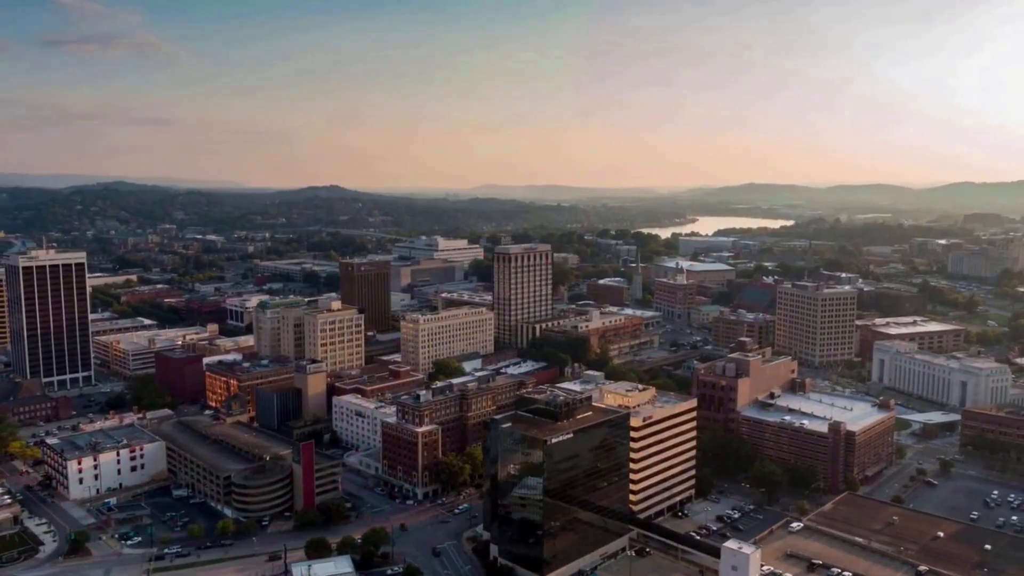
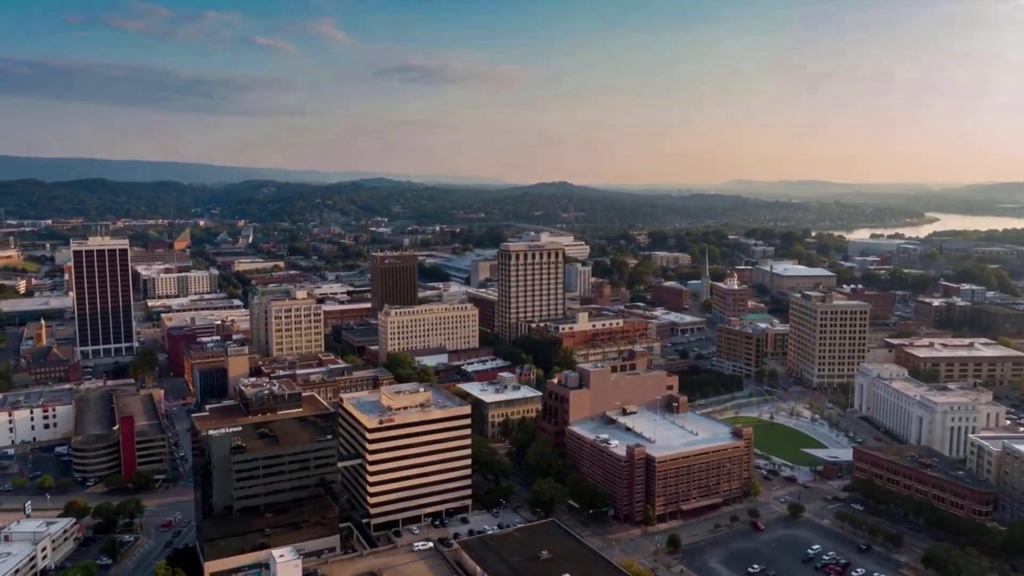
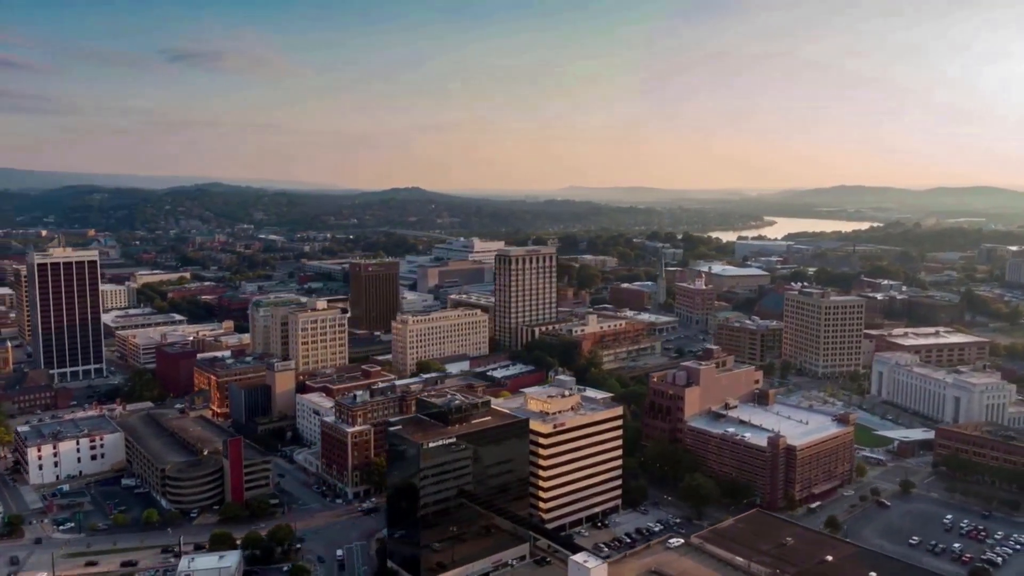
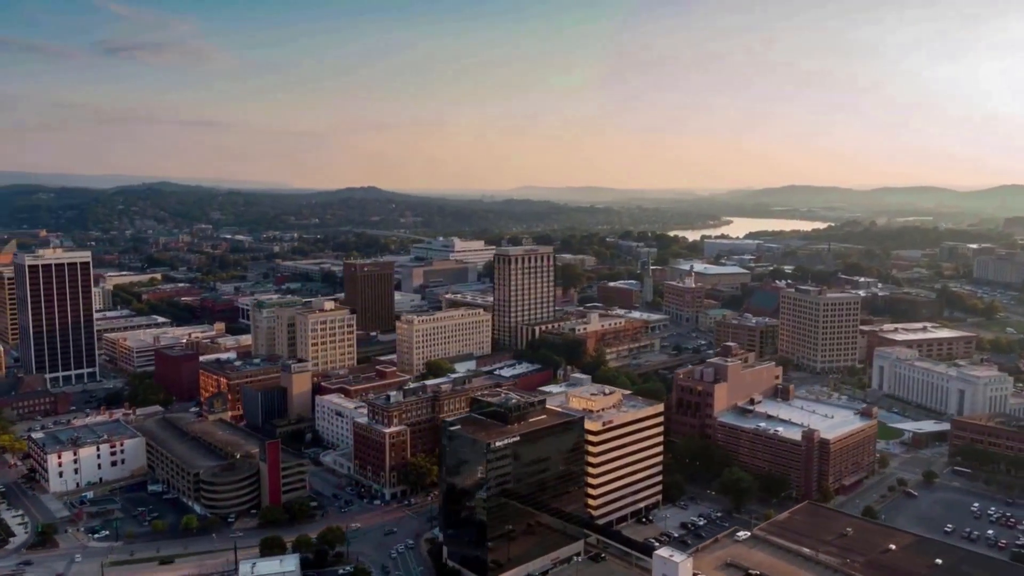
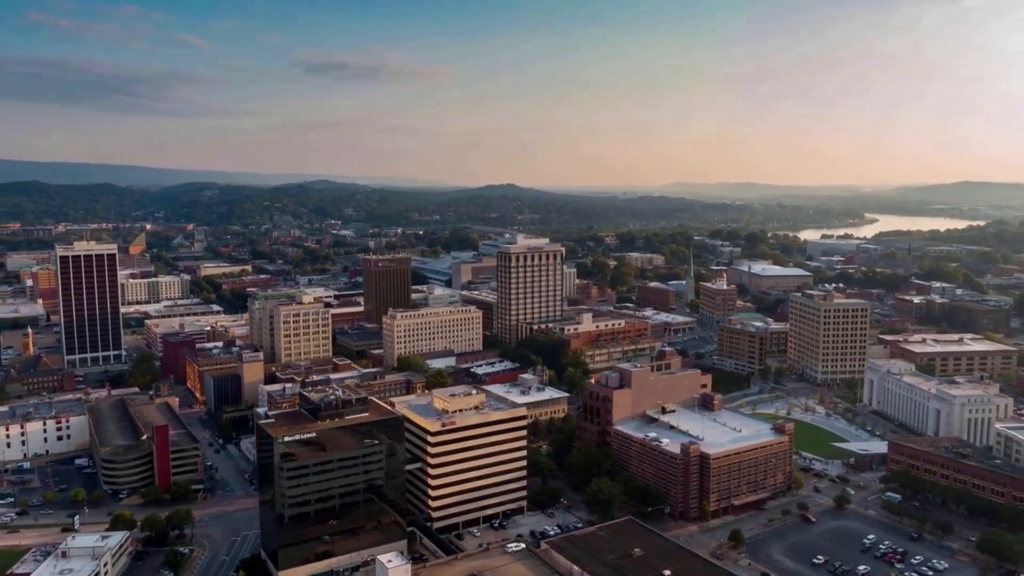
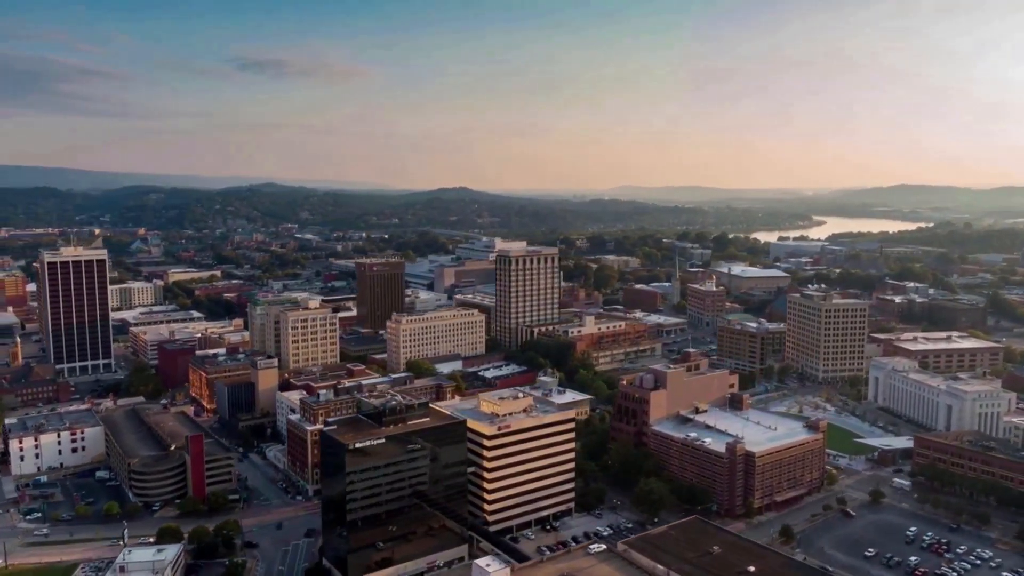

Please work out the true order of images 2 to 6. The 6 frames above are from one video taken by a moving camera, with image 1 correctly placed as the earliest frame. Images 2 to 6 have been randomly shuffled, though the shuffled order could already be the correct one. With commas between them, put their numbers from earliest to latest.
4, 3, 6, 5, 2
